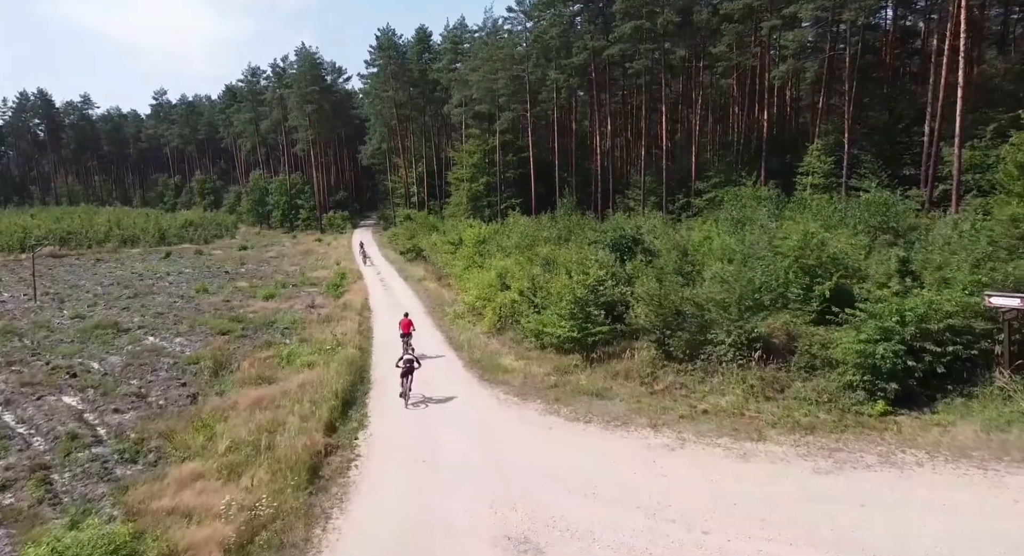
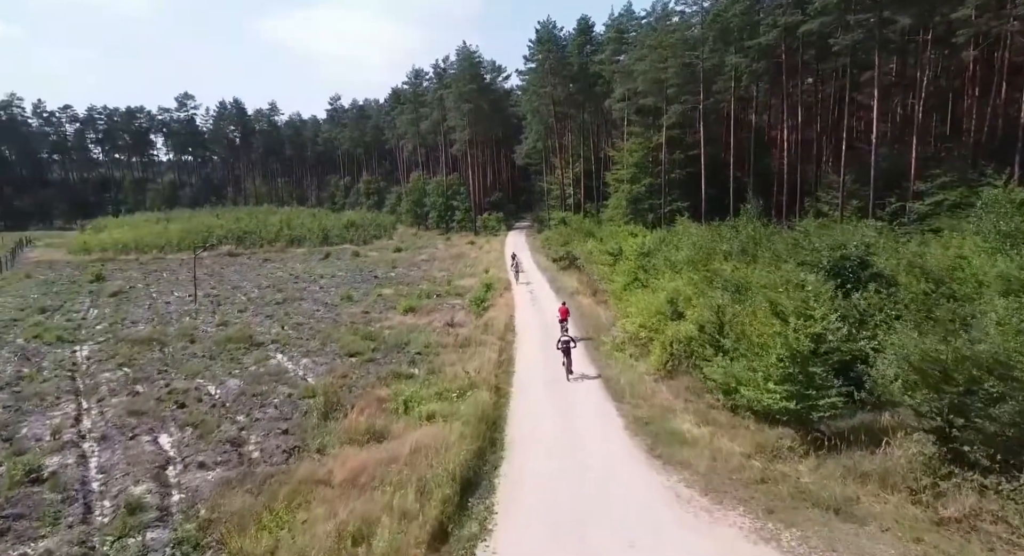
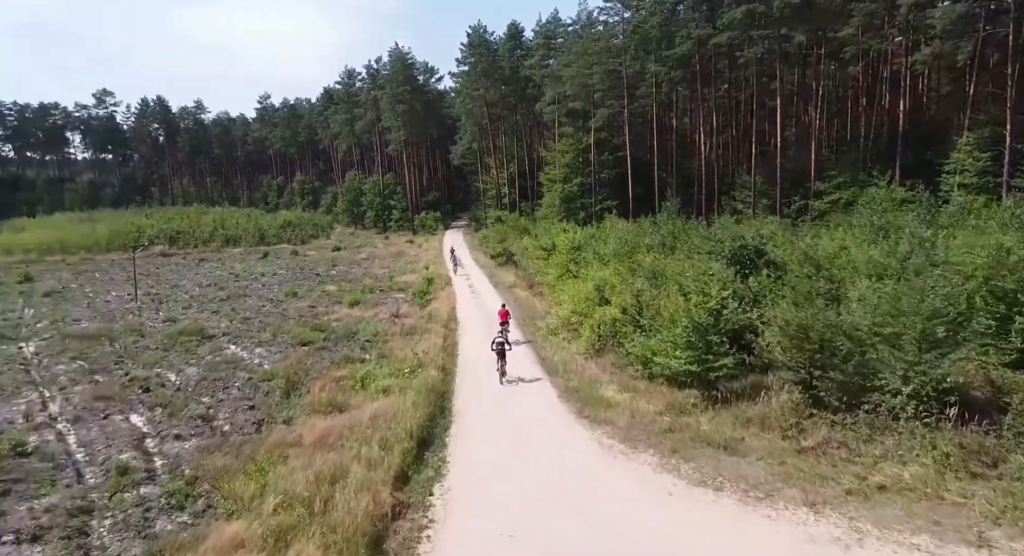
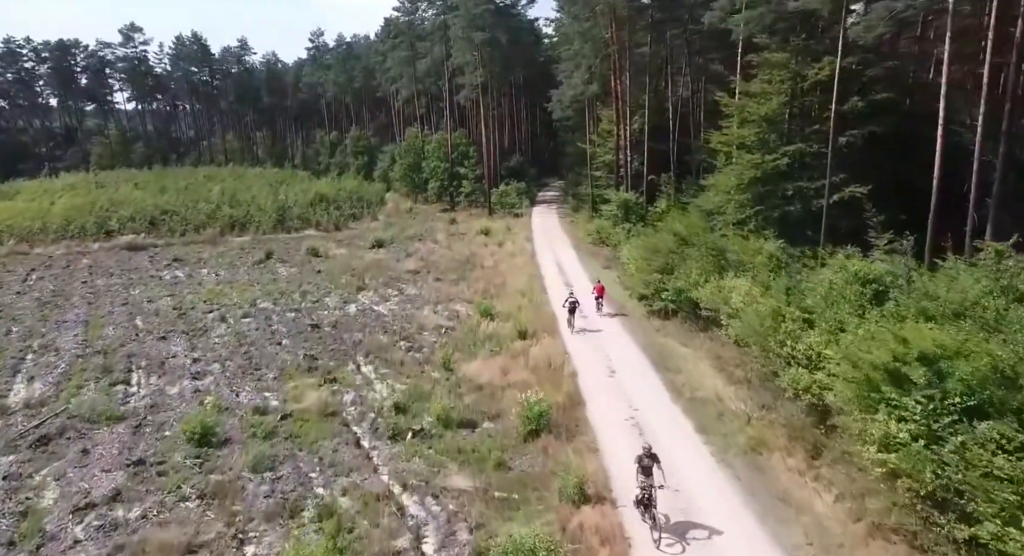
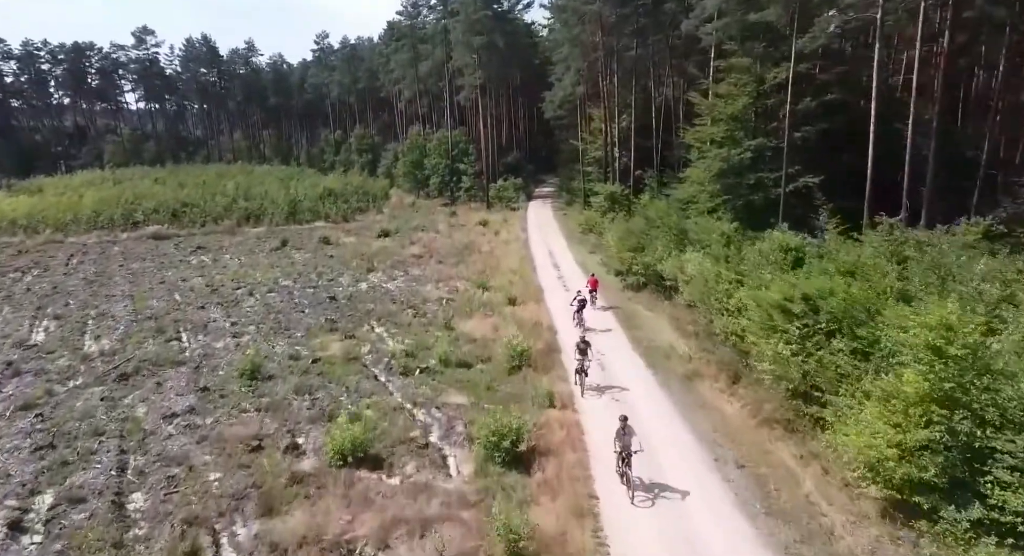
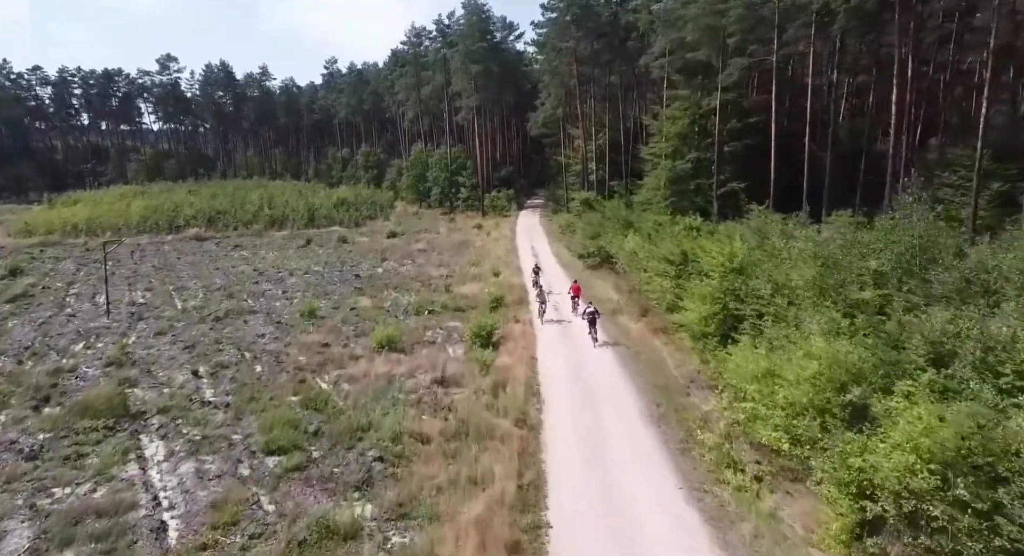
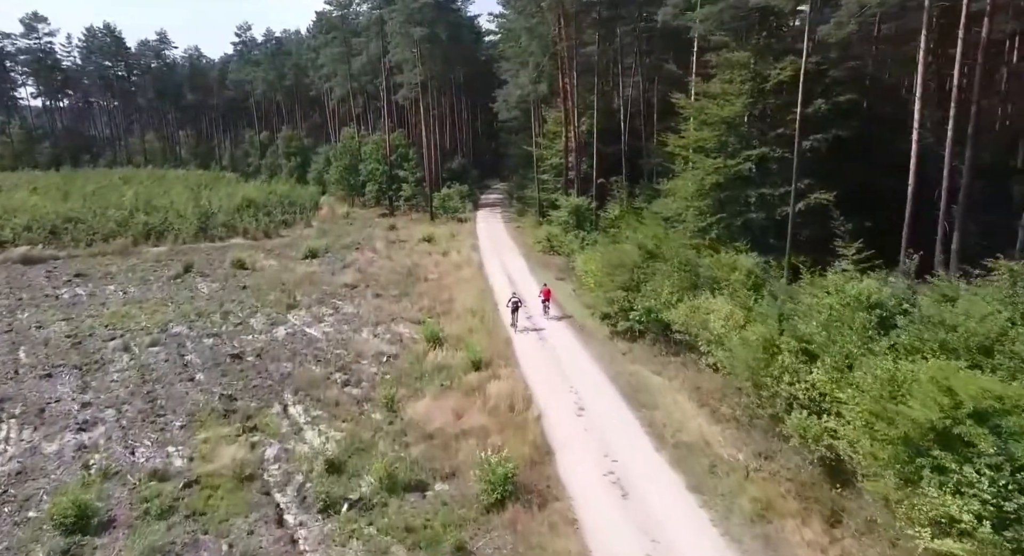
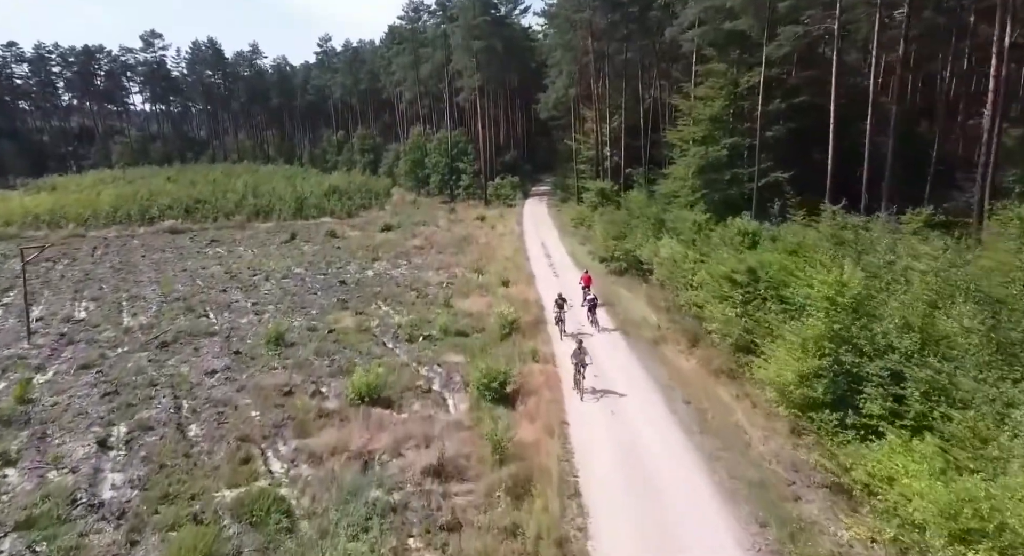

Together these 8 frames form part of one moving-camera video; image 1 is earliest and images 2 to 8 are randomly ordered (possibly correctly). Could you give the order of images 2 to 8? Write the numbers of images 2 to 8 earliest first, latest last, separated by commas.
3, 2, 6, 8, 5, 4, 7
